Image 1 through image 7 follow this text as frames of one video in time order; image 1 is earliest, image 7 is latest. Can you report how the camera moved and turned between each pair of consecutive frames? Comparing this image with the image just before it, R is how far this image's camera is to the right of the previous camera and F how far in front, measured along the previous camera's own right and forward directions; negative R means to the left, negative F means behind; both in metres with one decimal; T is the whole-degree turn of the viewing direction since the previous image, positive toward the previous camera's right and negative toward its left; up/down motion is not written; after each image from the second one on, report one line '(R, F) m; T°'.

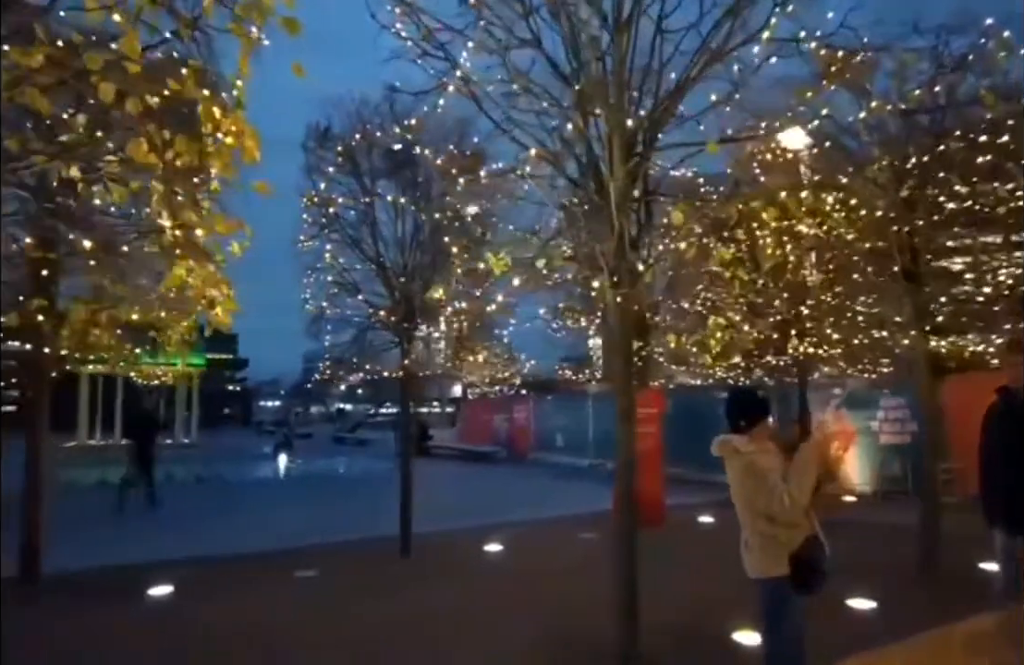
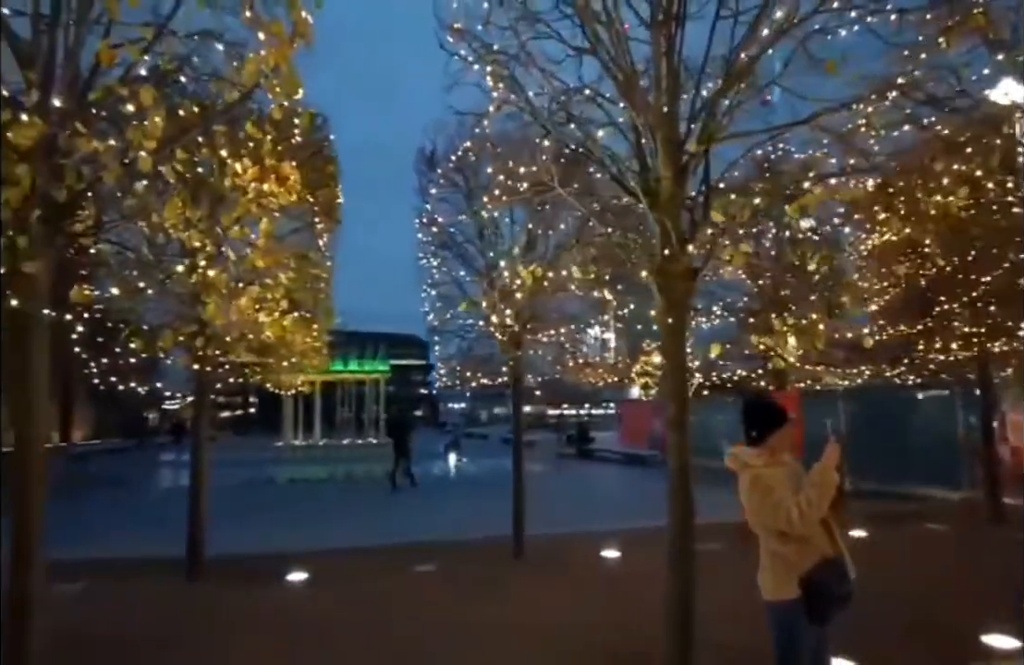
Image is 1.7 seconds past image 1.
(+1.4, 0.0) m; -15°
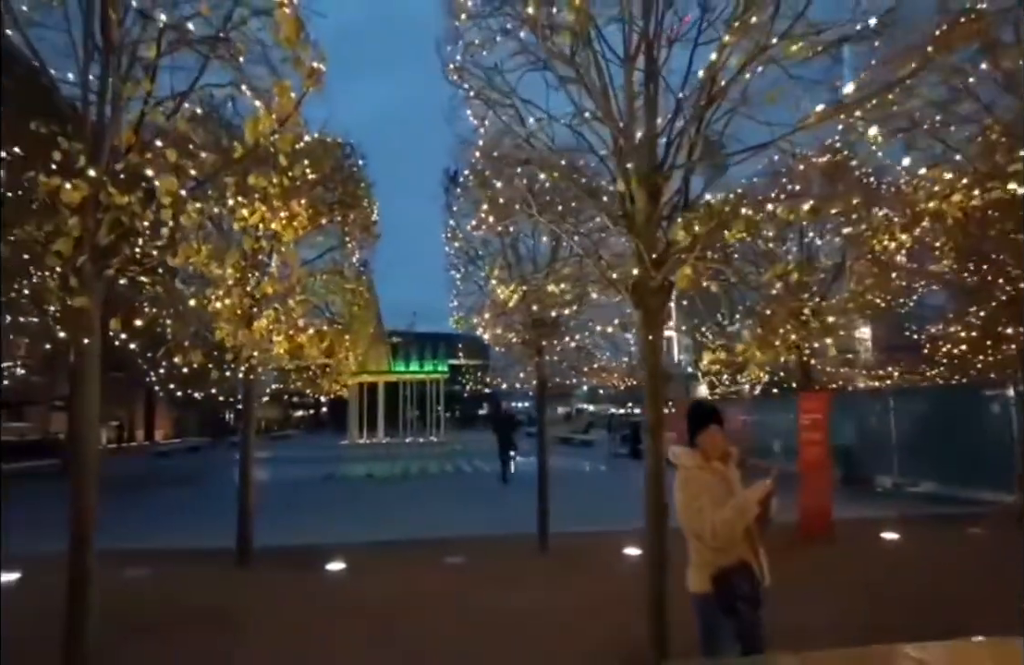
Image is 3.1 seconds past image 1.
(+0.9, -0.6) m; -5°
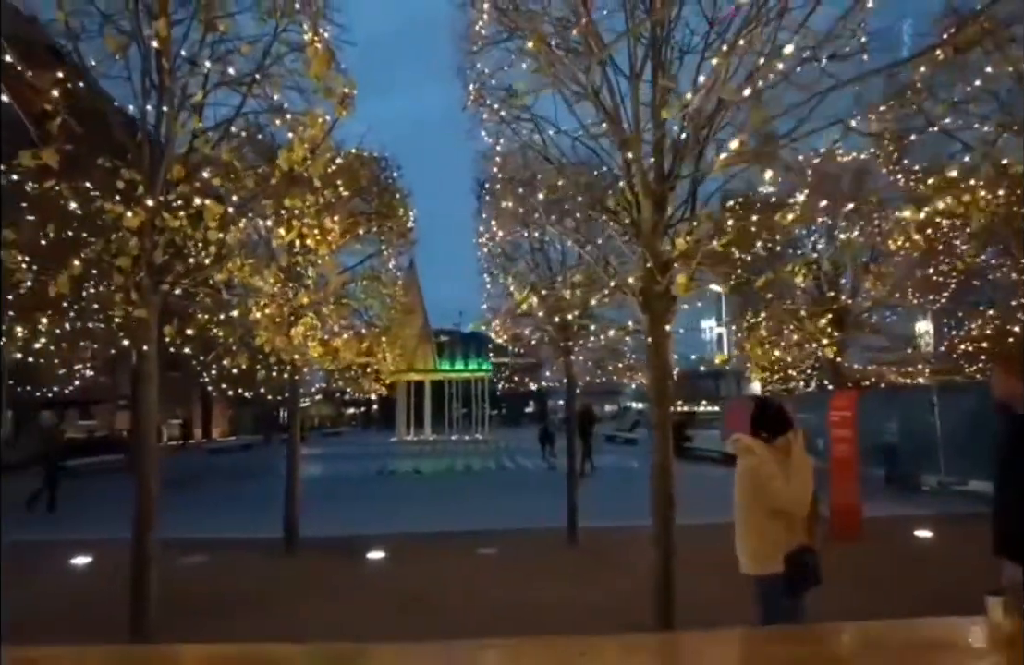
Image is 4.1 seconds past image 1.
(+0.4, -0.5) m; -4°
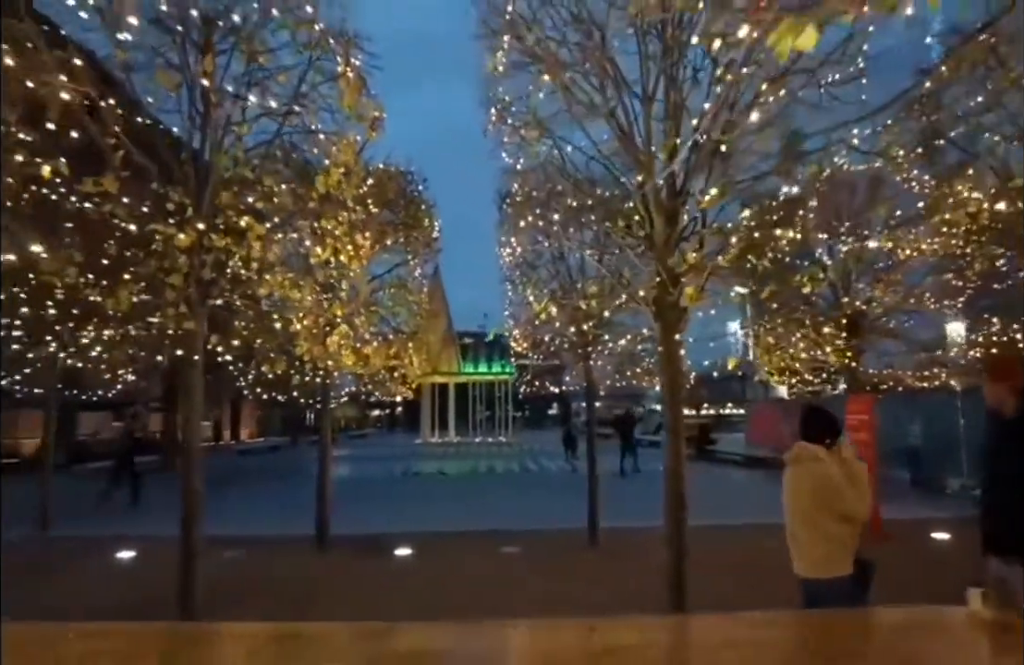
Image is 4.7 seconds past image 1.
(+0.1, -0.5) m; -2°
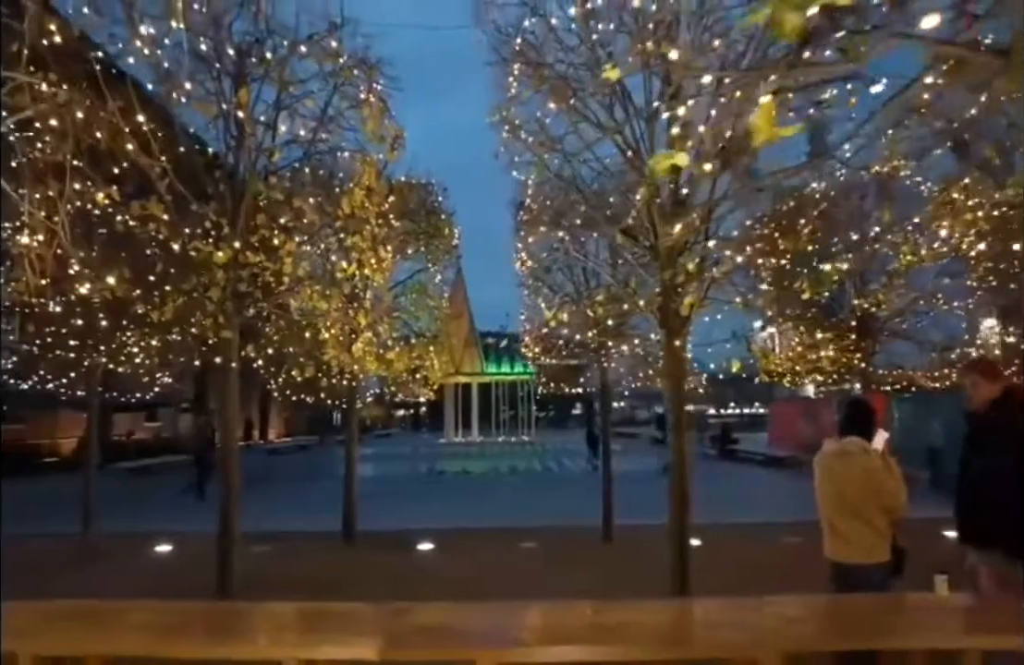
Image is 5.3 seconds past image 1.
(+0.2, -0.5) m; -2°
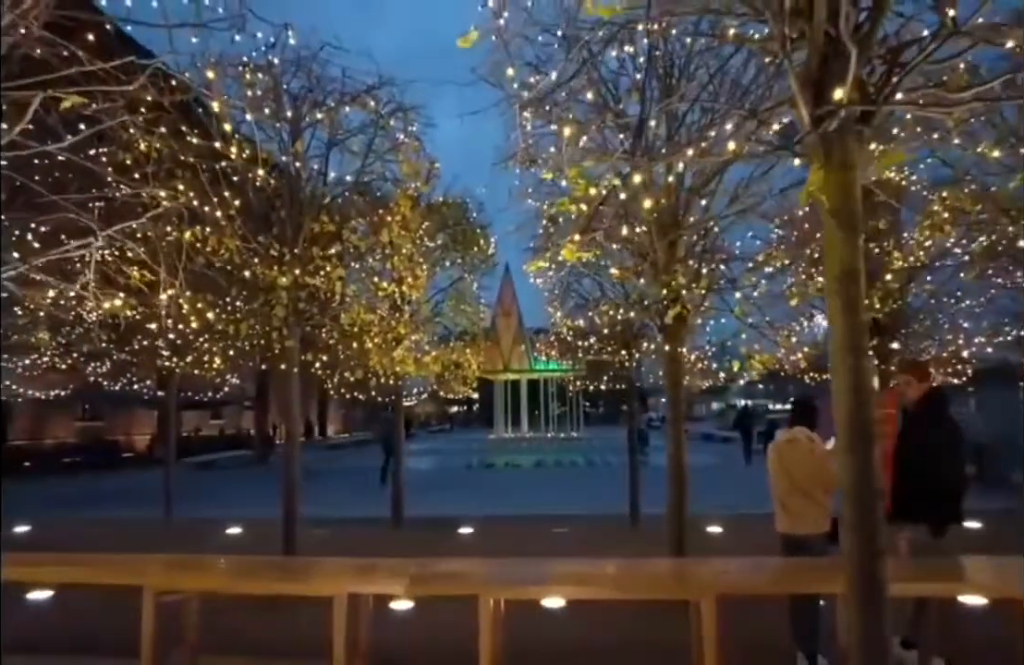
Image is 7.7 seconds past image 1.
(+0.5, -1.3) m; -4°
